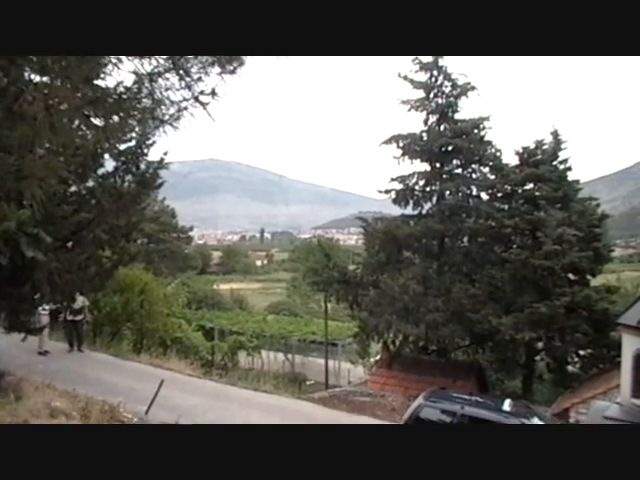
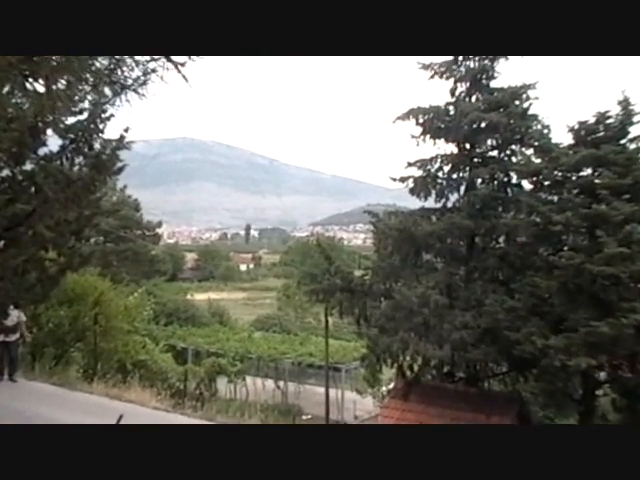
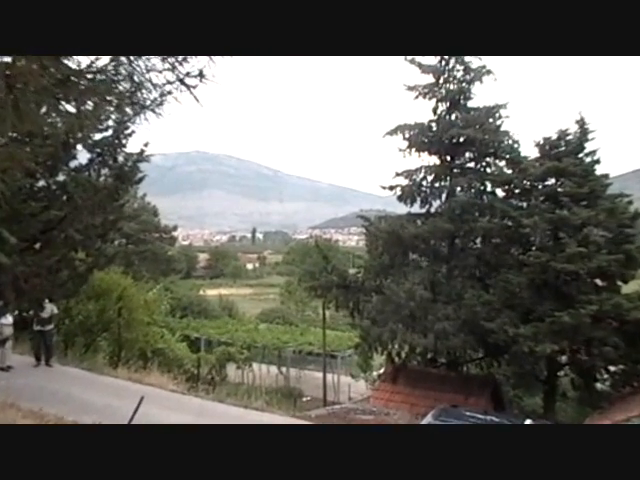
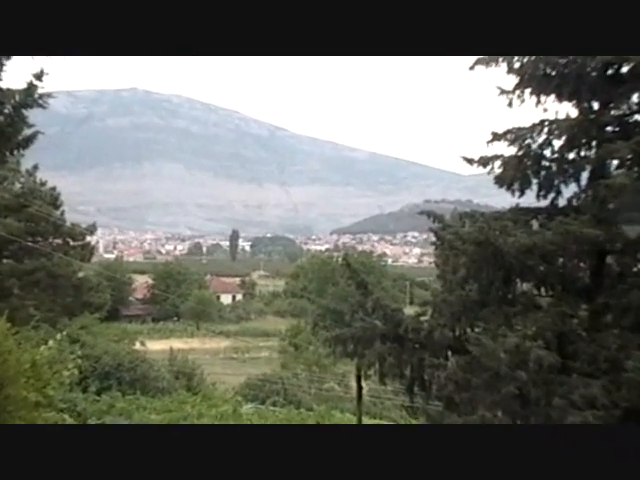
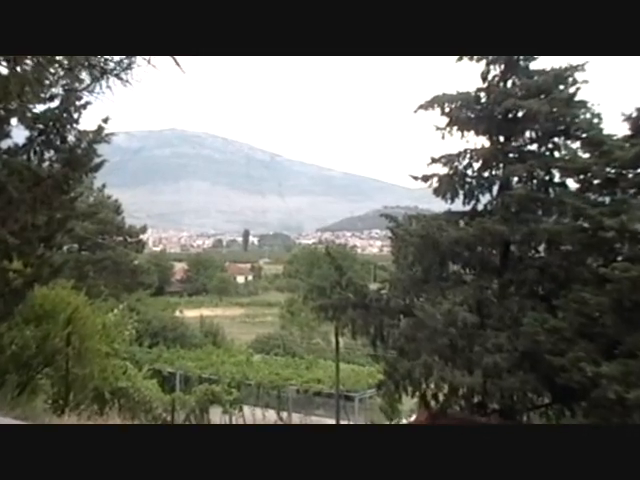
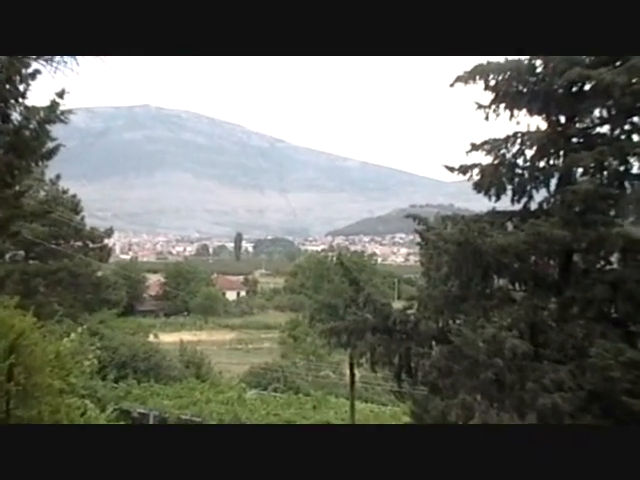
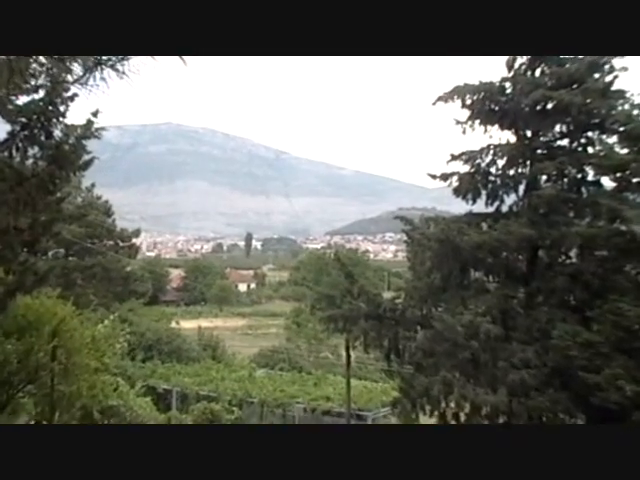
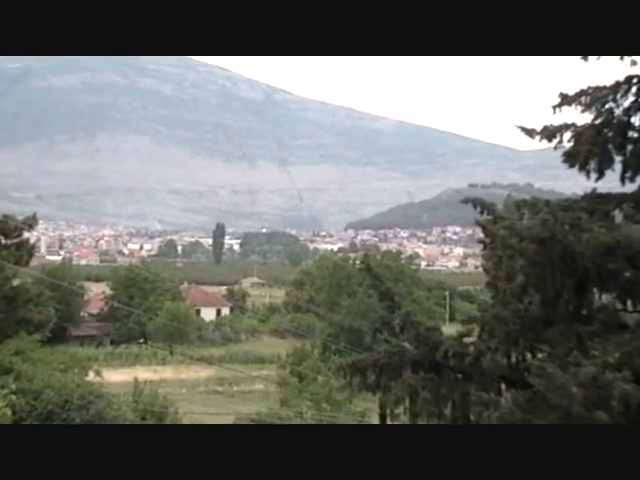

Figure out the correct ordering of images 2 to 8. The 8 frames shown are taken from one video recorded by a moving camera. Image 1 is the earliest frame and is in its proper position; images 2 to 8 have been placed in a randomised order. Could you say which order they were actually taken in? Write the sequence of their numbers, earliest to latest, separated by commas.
3, 2, 5, 7, 6, 4, 8
